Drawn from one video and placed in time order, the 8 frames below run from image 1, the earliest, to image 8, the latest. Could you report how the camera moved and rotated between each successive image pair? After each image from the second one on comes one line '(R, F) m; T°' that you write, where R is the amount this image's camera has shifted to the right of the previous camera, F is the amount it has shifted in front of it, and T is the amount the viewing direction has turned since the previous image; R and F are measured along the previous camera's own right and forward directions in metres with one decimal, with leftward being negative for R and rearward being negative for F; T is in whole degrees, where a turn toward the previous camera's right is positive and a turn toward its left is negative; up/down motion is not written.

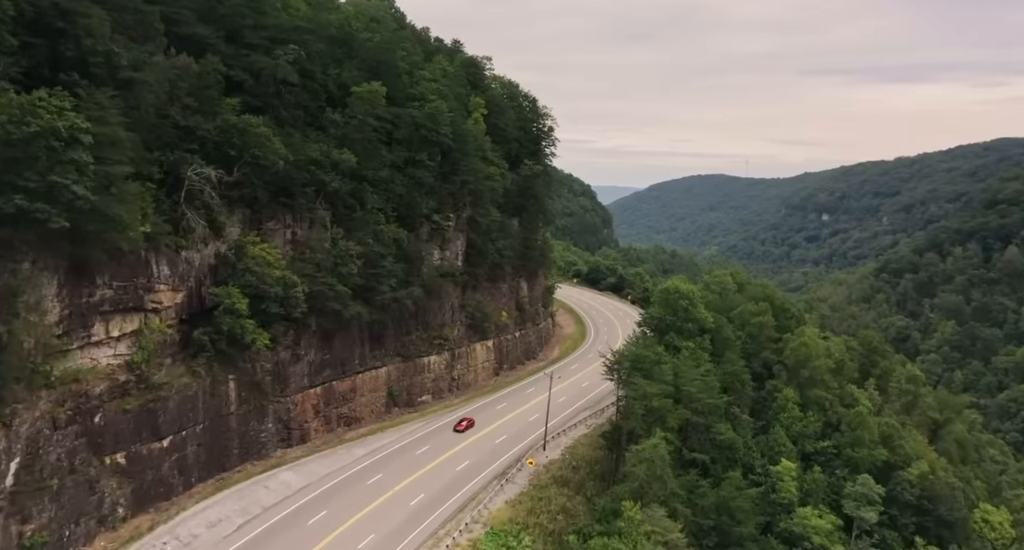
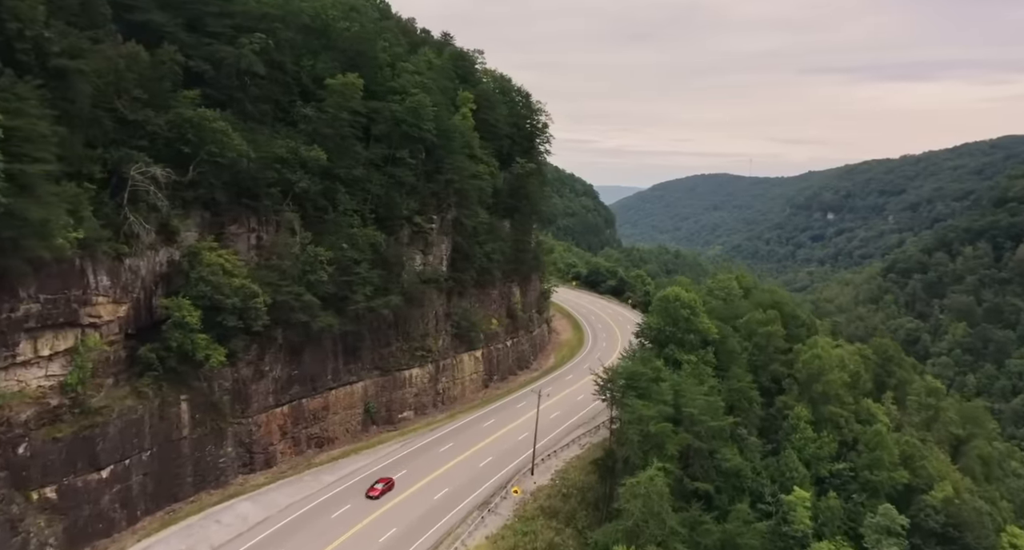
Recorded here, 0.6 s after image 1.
(+1.0, +3.7) m; 0°
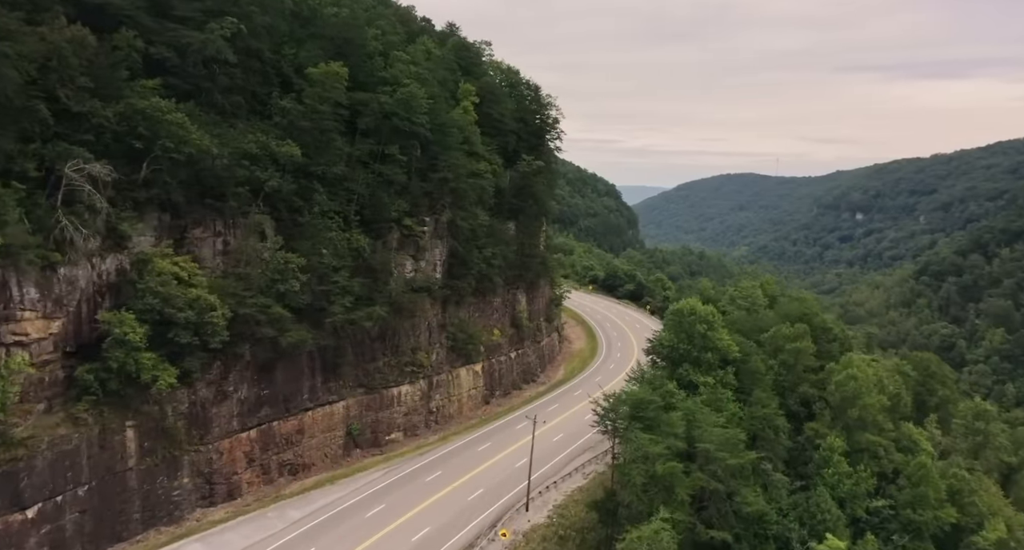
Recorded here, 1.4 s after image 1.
(+1.3, +4.3) m; -2°
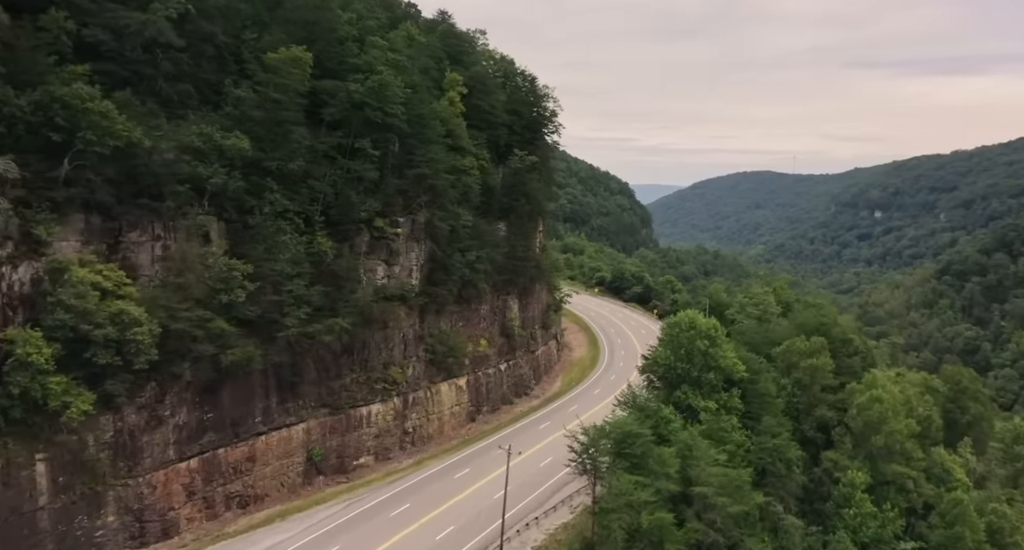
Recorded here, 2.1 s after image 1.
(+1.6, +4.3) m; -1°
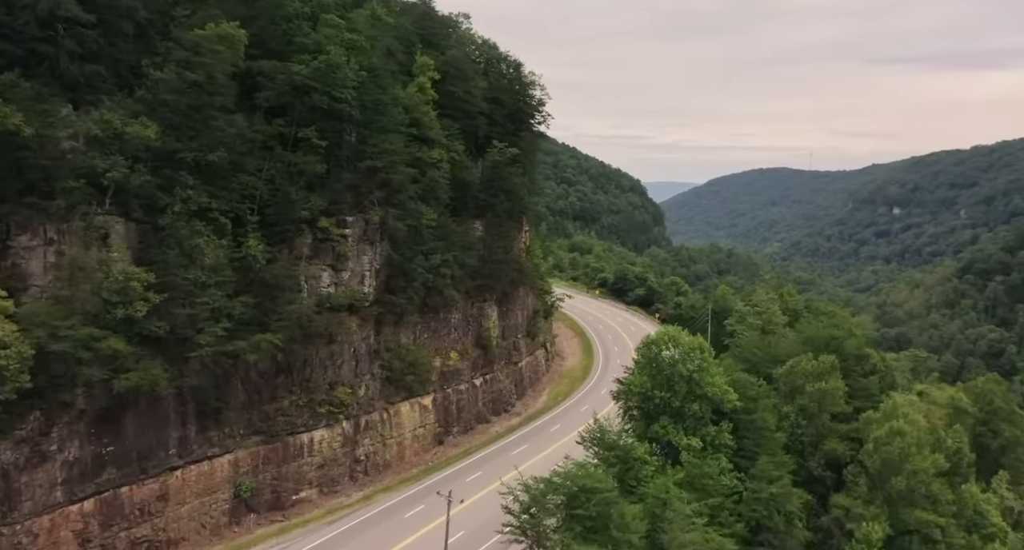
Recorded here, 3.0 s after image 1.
(+2.2, +4.9) m; -1°
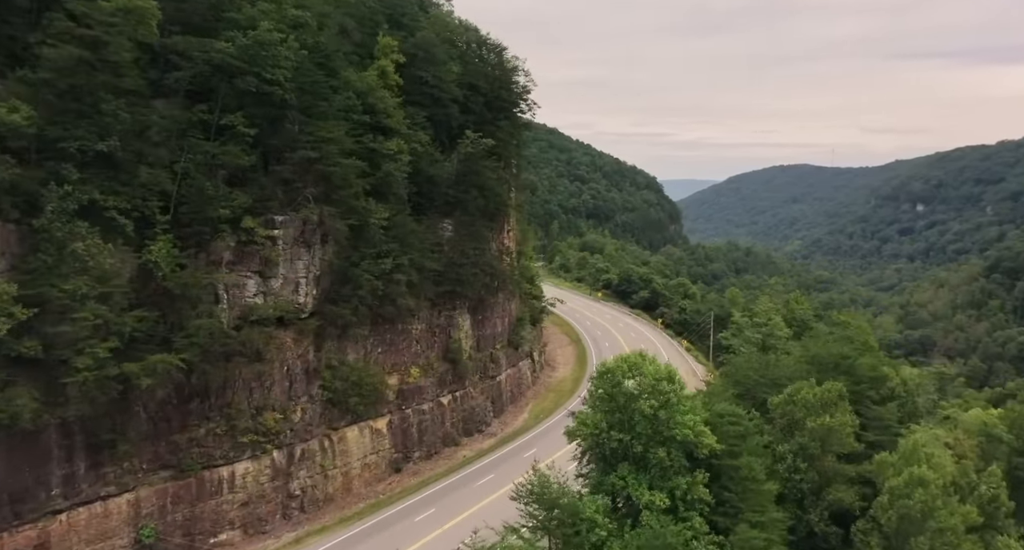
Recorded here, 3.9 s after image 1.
(+2.4, +4.8) m; -1°
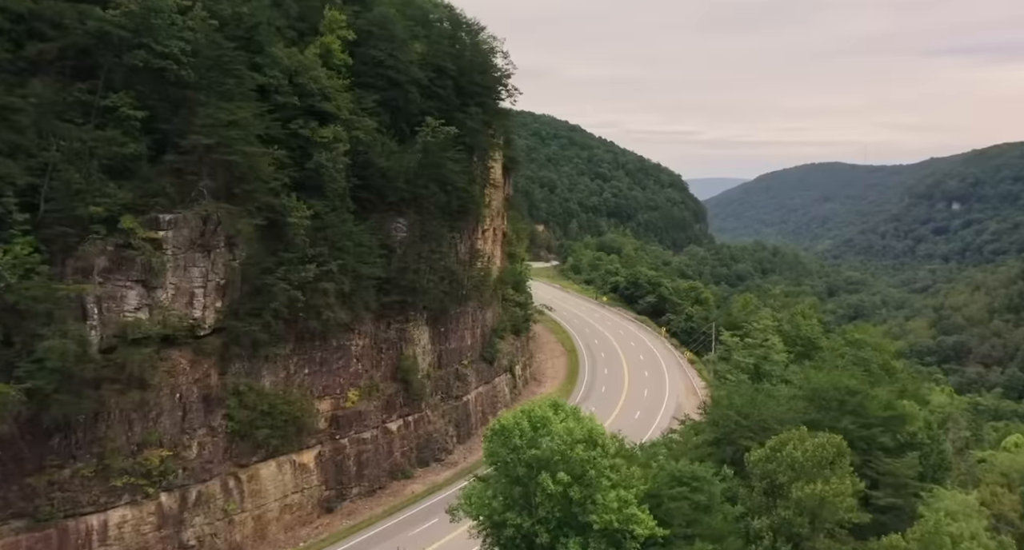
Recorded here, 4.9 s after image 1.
(+3.0, +5.3) m; -2°
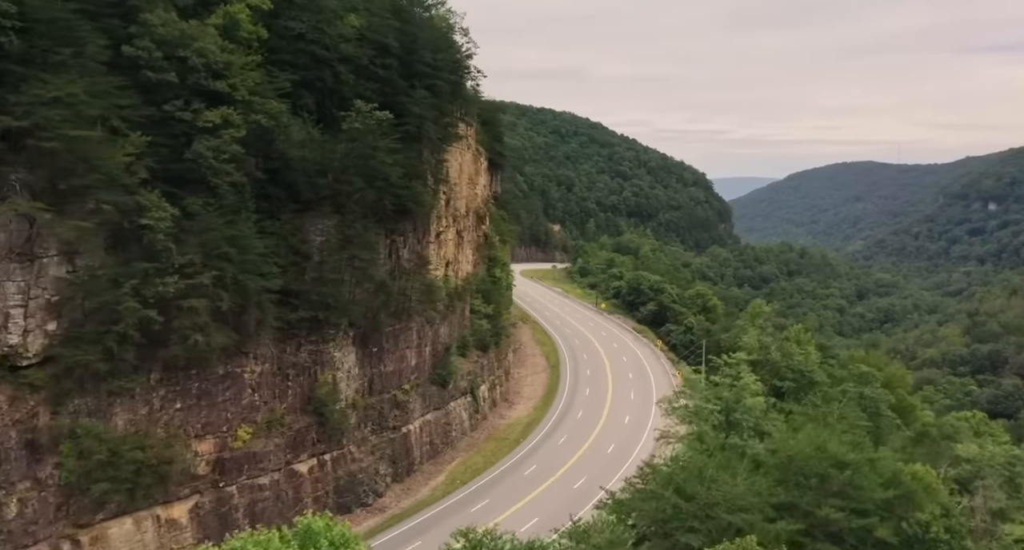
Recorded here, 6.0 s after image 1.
(+3.4, +5.8) m; -2°
